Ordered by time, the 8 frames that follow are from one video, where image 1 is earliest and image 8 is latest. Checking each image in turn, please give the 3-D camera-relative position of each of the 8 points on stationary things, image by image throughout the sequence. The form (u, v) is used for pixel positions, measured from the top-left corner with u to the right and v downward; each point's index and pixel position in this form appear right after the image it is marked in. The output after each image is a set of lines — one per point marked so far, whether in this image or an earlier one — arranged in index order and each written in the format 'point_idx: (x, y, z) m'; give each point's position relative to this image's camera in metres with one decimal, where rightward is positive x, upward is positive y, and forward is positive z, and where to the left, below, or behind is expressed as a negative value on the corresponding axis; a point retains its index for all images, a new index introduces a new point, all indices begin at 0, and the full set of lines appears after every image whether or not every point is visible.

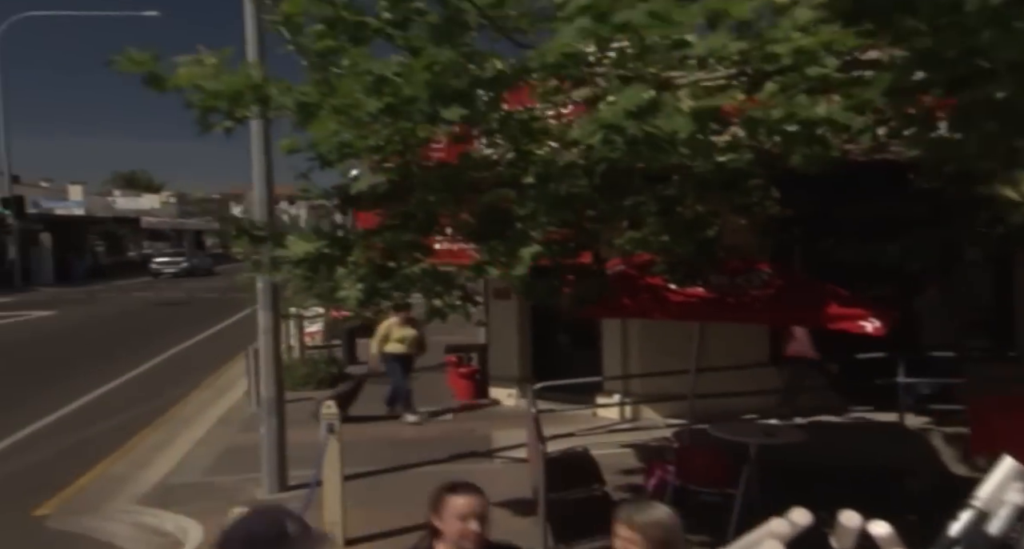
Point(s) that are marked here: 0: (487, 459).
0: (-0.2, -1.8, +7.4) m
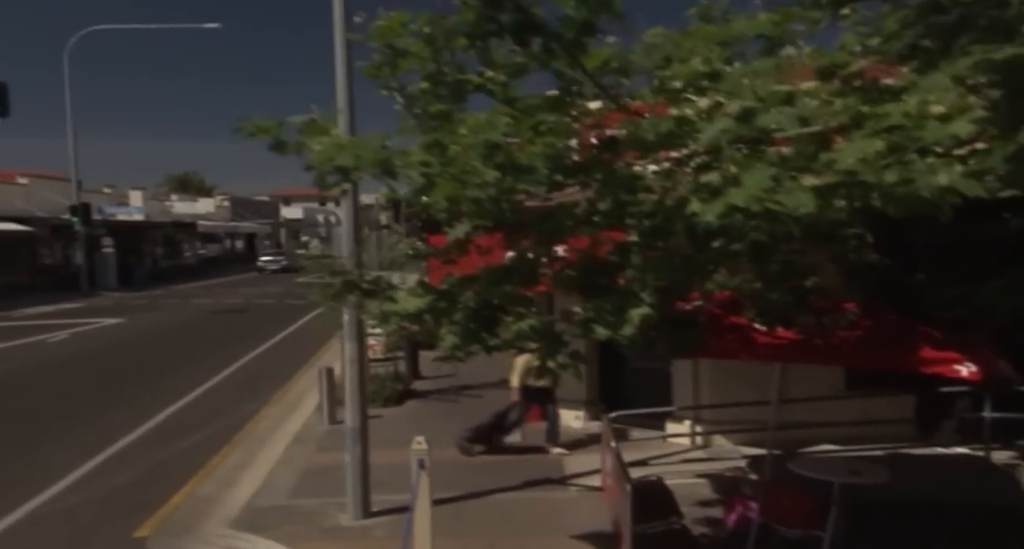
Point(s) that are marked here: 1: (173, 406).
0: (+0.5, -2.1, +7.4) m
1: (-4.8, -1.9, +11.0) m
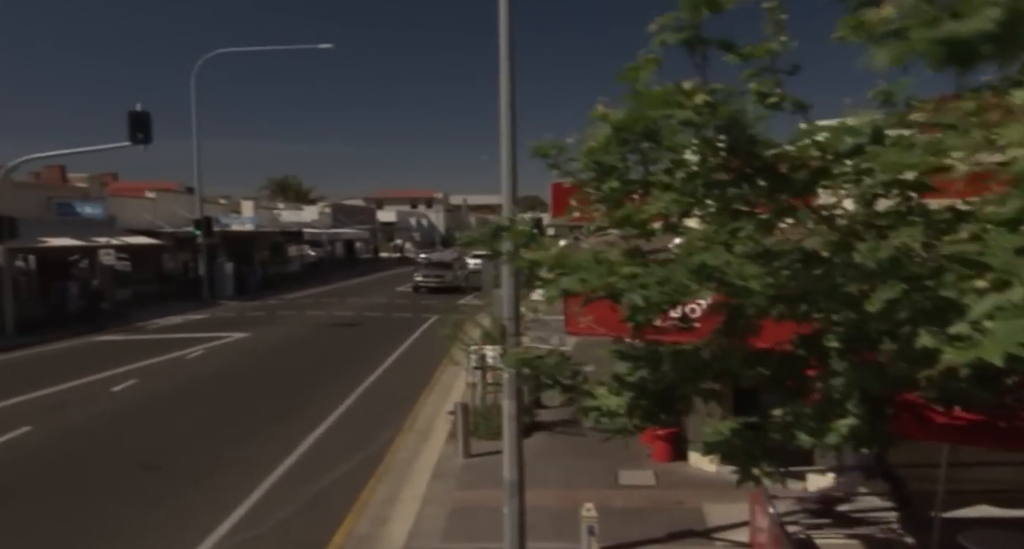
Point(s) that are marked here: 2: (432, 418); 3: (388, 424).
0: (+1.9, -2.6, +7.5) m
1: (-3.0, -2.4, +11.7) m
2: (-1.3, -2.4, +12.8) m
3: (-2.0, -2.4, +12.3) m
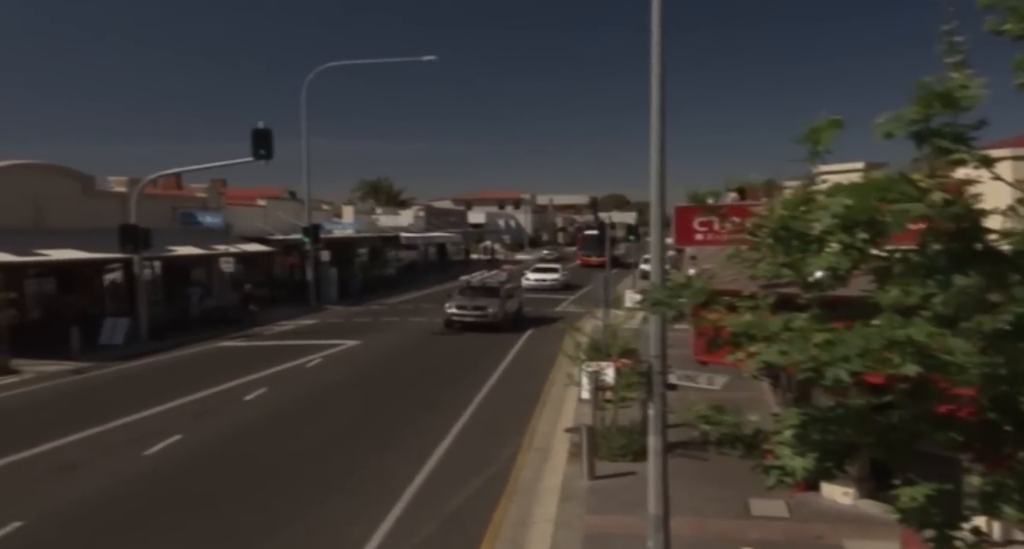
0: (+3.3, -3.0, +7.4) m
1: (-1.1, -2.7, +12.1) m
2: (+0.6, -2.7, +13.0) m
3: (-0.1, -2.7, +12.6) m
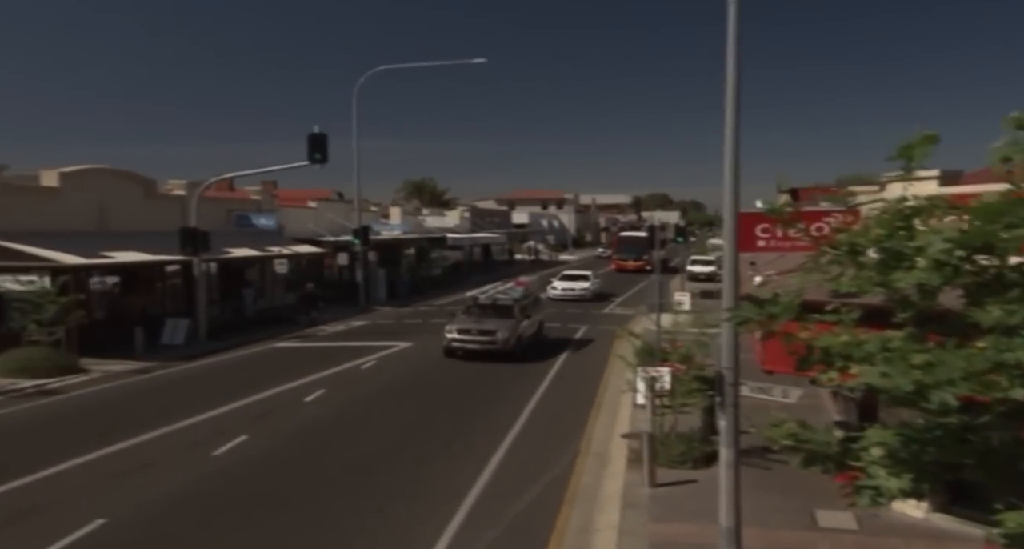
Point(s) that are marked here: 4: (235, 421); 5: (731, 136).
0: (+4.0, -3.1, +7.3) m
1: (-0.2, -2.8, +12.1) m
2: (+1.6, -2.8, +13.0) m
3: (+0.9, -2.8, +12.6) m
4: (-4.9, -2.6, +13.5) m
5: (+1.9, +1.2, +6.8) m
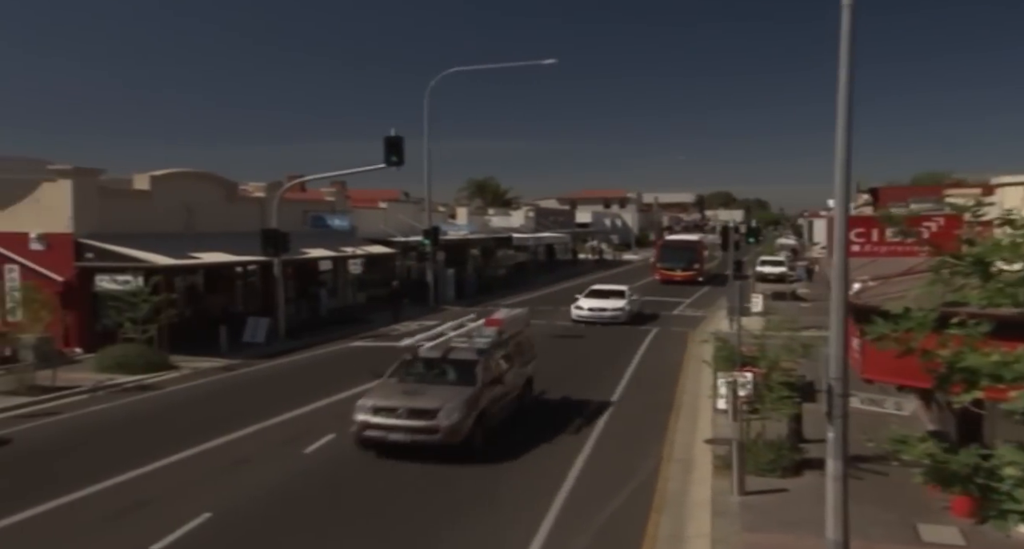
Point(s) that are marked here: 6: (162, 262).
0: (+4.9, -3.2, +7.0) m
1: (+1.1, -2.9, +12.2) m
2: (+3.0, -2.9, +12.9) m
3: (+2.2, -2.9, +12.6) m
4: (-3.5, -2.6, +13.9) m
5: (+2.9, +1.2, +6.7) m
6: (-9.0, +0.3, +19.7) m
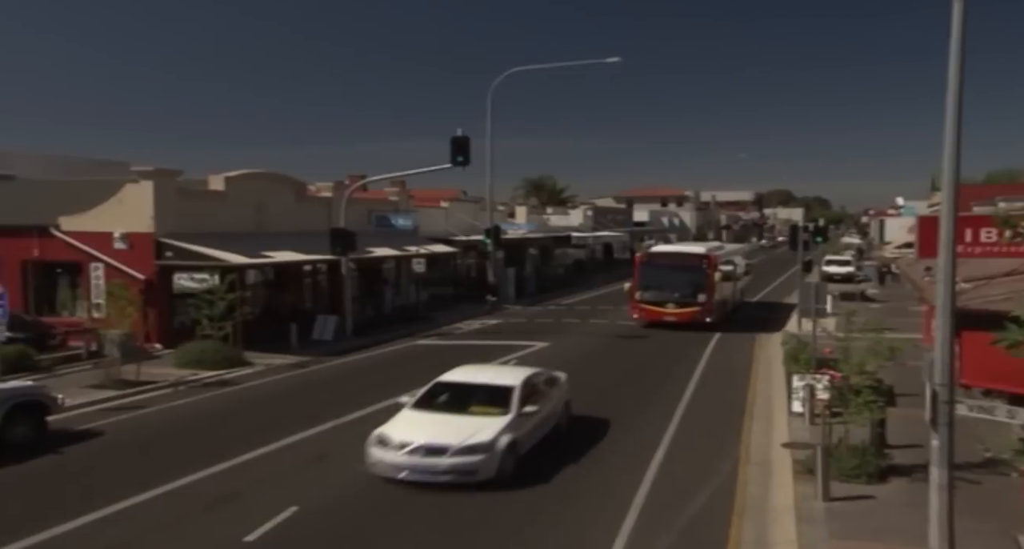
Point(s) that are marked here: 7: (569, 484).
0: (+5.7, -3.2, +6.7) m
1: (+2.2, -2.9, +12.0) m
2: (+4.2, -2.9, +12.6) m
3: (+3.4, -2.9, +12.4) m
4: (-2.2, -2.6, +14.0) m
5: (+3.7, +1.1, +6.4) m
6: (-7.3, +0.3, +20.3) m
7: (+0.8, -3.0, +10.8) m
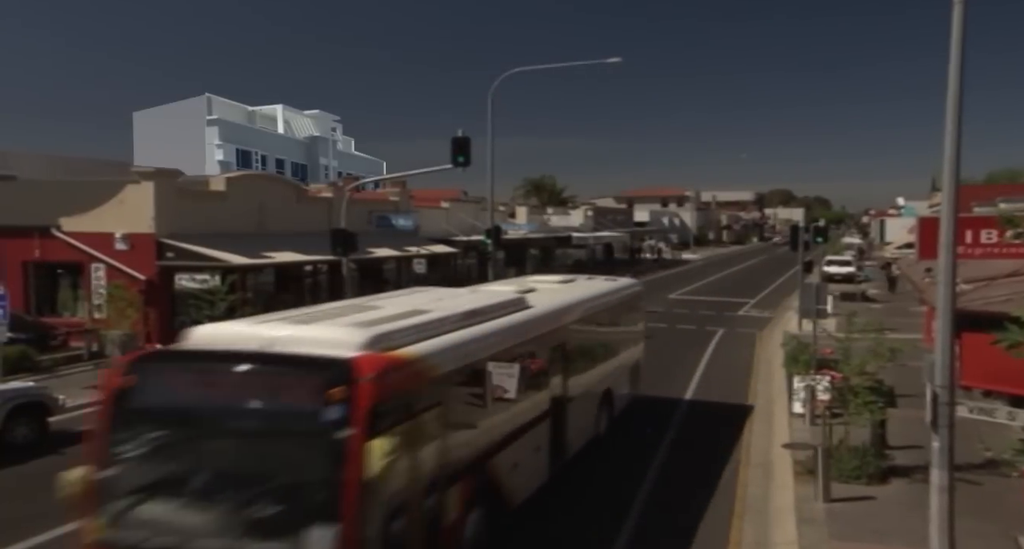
0: (+5.8, -3.2, +6.7) m
1: (+2.3, -2.9, +12.0) m
2: (+4.2, -2.9, +12.6) m
3: (+3.4, -2.9, +12.4) m
4: (-2.1, -2.6, +14.1) m
5: (+3.7, +1.1, +6.4) m
6: (-7.2, +0.3, +20.3) m
7: (+0.8, -3.0, +10.8) m
